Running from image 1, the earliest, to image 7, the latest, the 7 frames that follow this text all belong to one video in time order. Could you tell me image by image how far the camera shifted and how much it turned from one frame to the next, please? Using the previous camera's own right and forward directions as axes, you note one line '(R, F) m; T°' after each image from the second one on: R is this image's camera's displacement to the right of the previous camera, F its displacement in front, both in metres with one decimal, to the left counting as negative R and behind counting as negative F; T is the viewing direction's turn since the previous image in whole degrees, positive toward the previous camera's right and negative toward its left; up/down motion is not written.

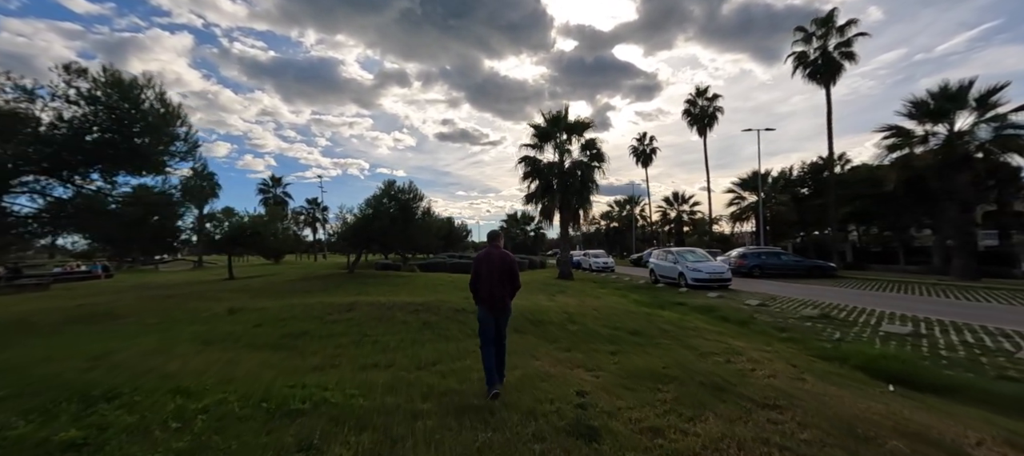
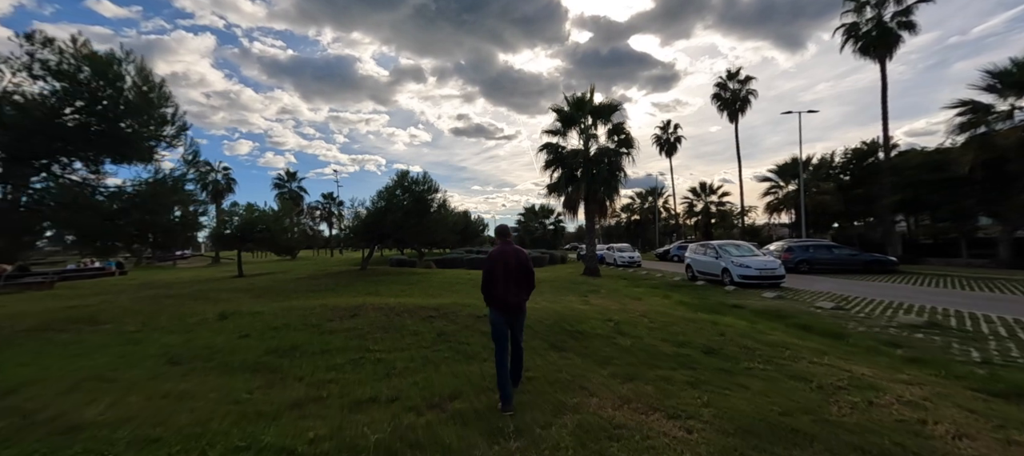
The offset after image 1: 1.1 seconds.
(-0.3, +1.5) m; -2°
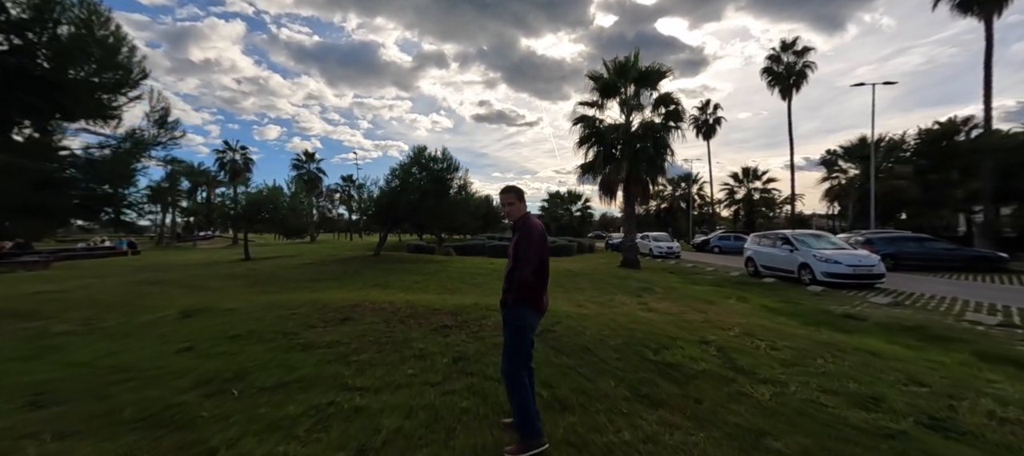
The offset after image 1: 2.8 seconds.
(-0.4, +2.2) m; -3°
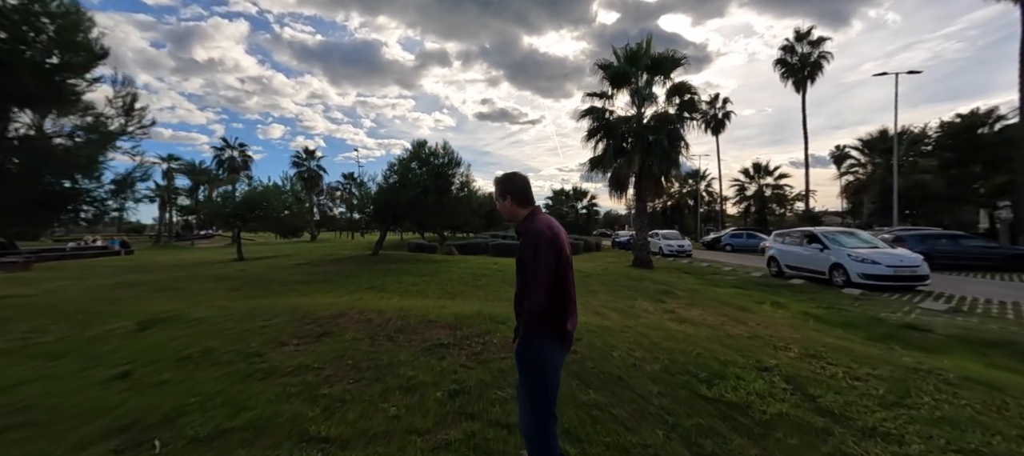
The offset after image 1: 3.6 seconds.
(-0.1, +0.9) m; 0°
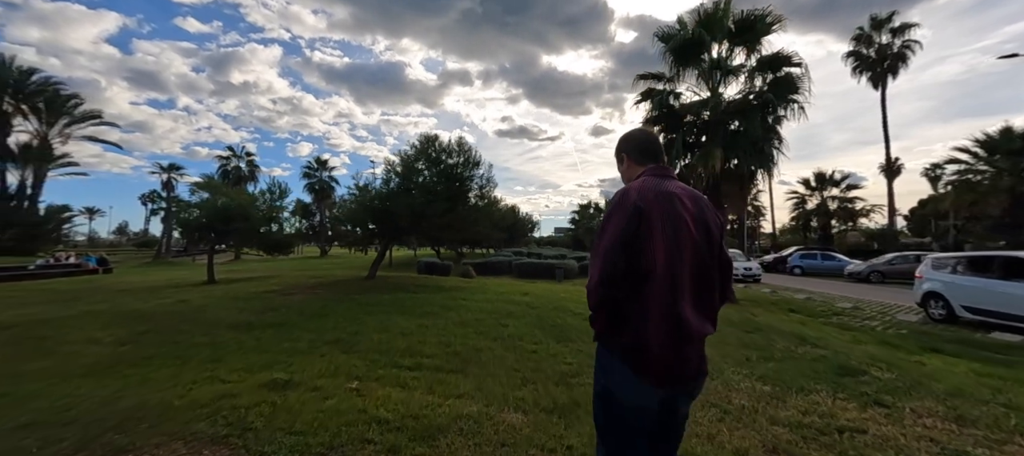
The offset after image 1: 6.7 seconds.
(-0.5, +3.8) m; -3°
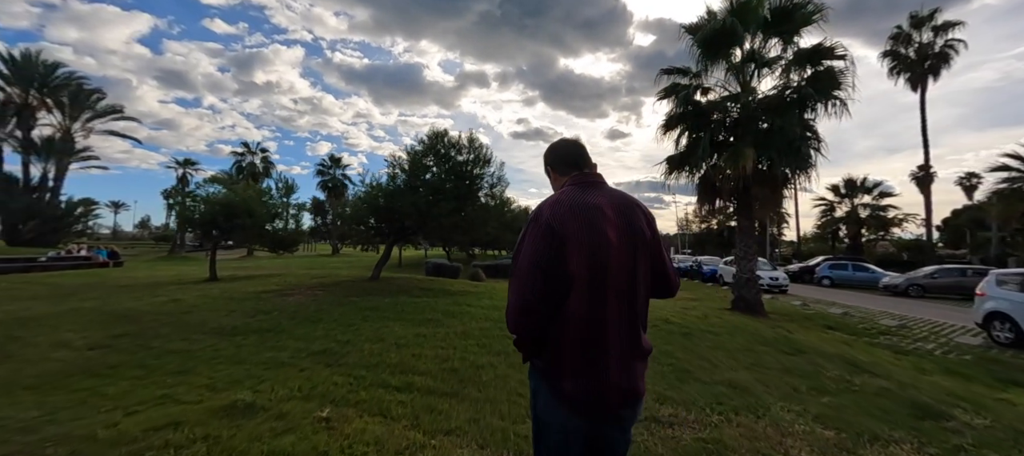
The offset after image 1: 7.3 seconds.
(+0.1, +0.8) m; -2°
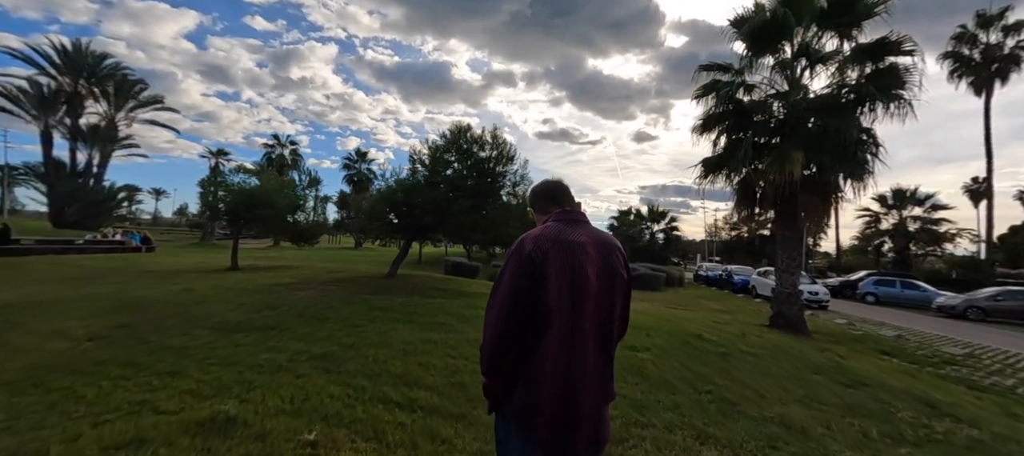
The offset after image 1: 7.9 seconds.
(0.0, +0.6) m; -3°
